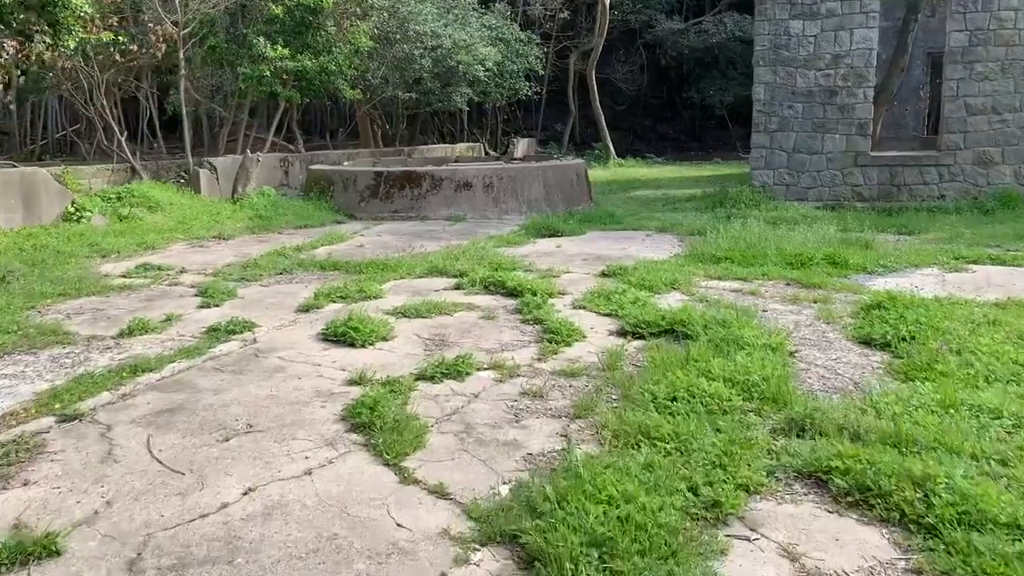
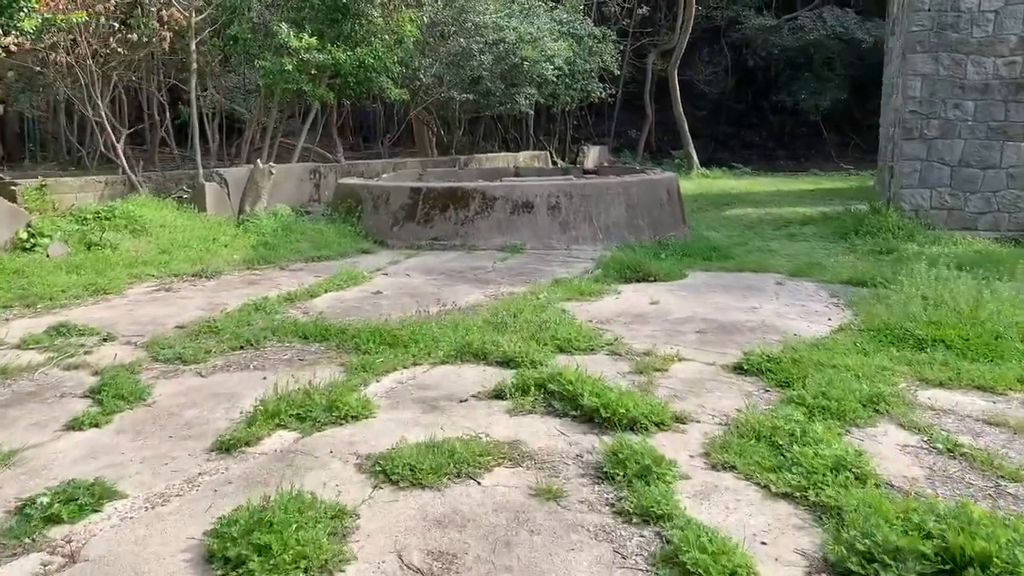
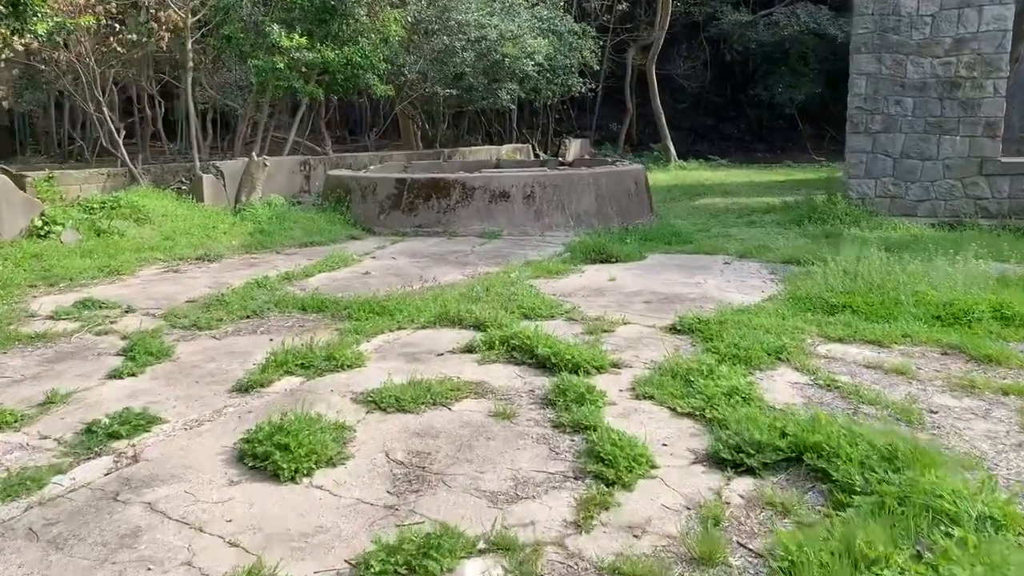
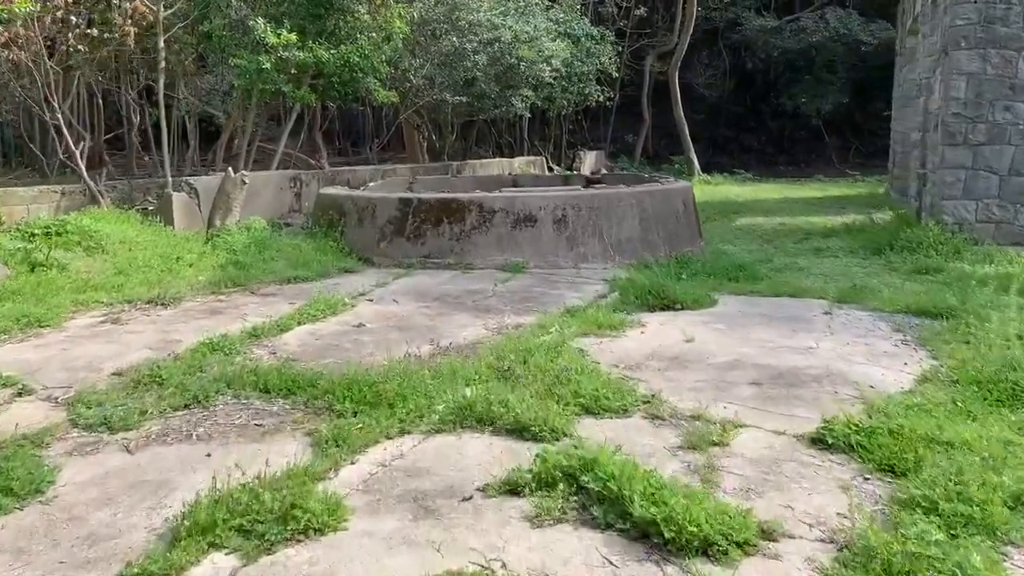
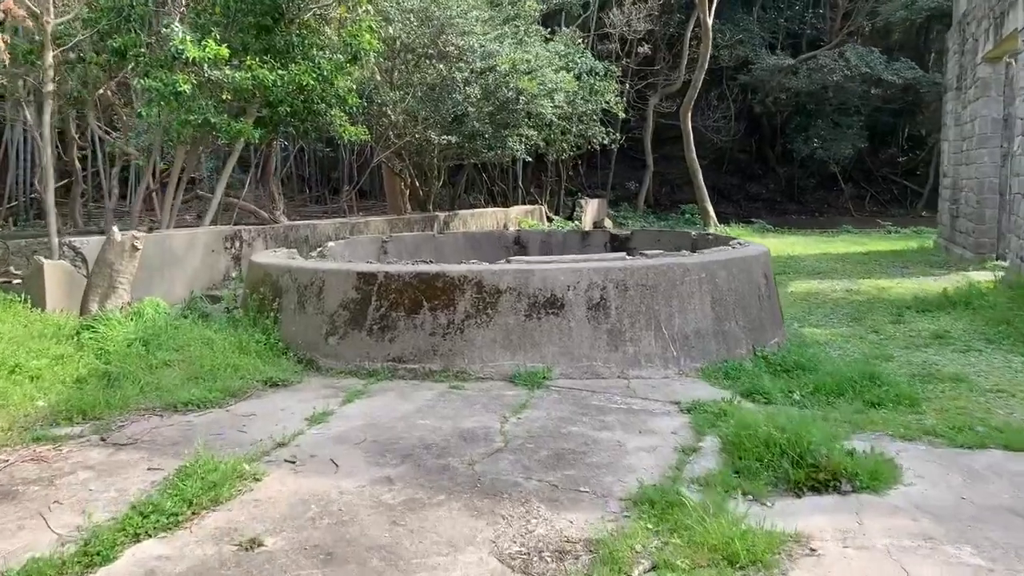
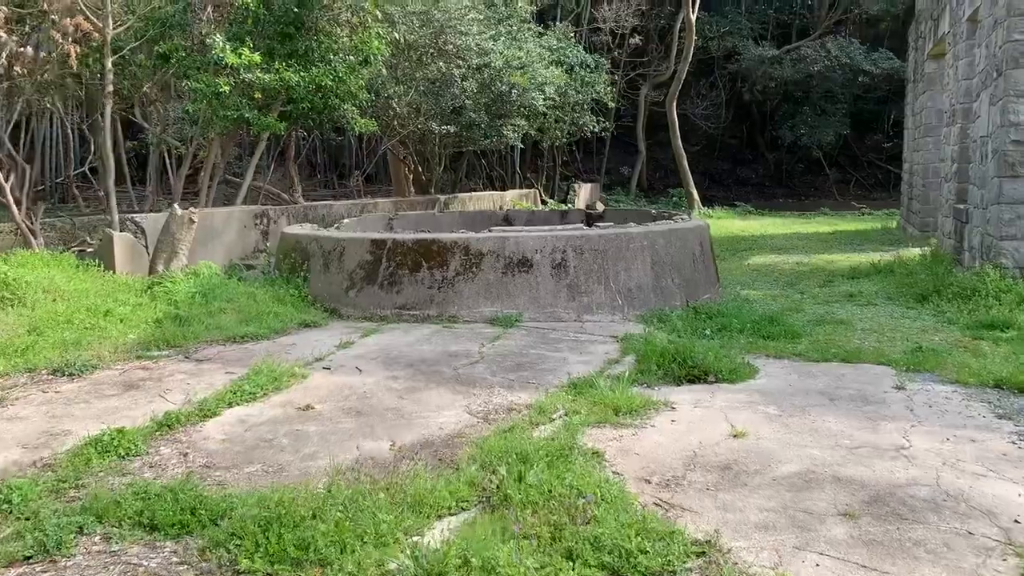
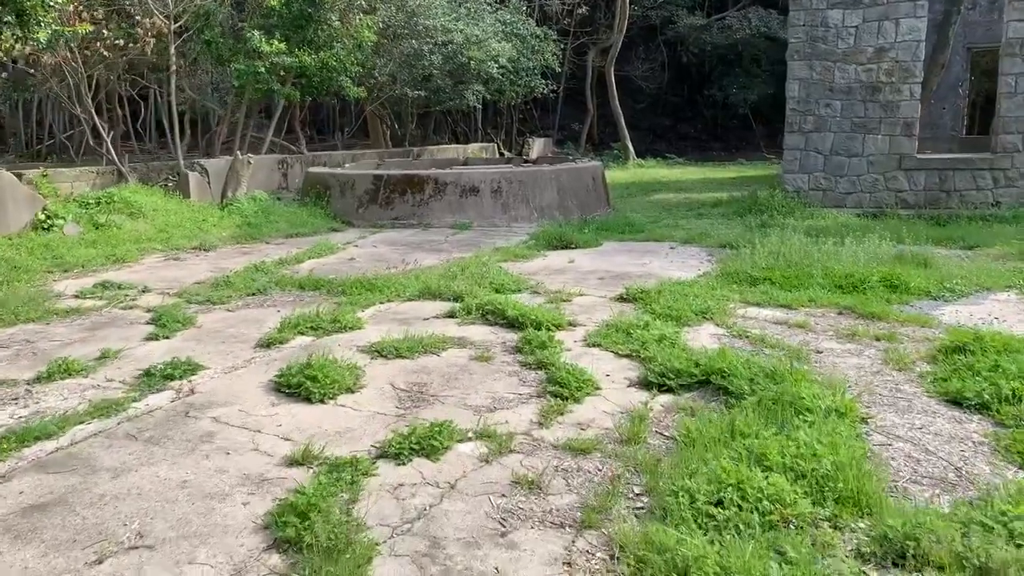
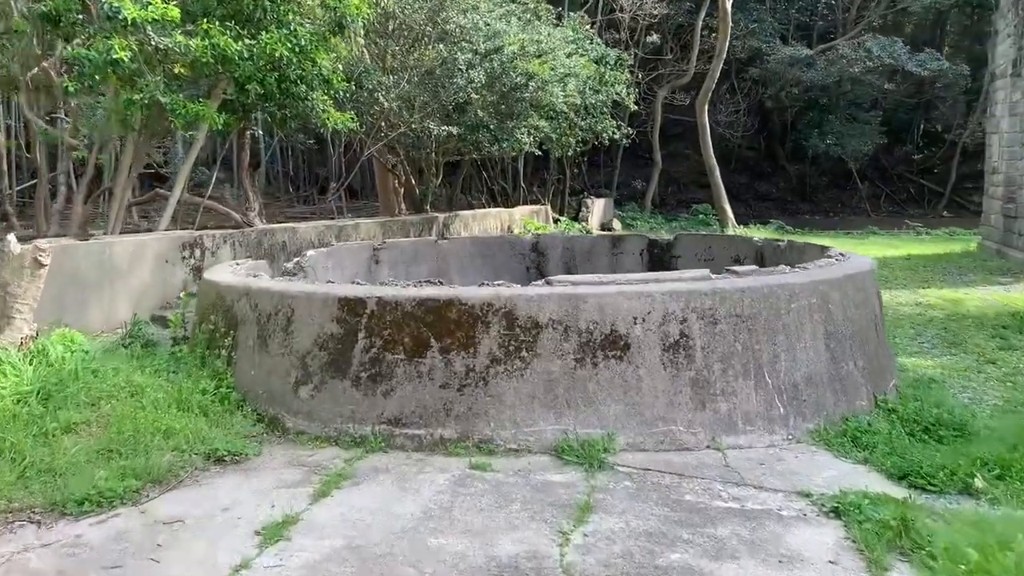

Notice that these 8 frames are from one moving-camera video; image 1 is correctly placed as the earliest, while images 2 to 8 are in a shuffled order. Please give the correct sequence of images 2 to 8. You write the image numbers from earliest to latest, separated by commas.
7, 3, 2, 4, 6, 5, 8
